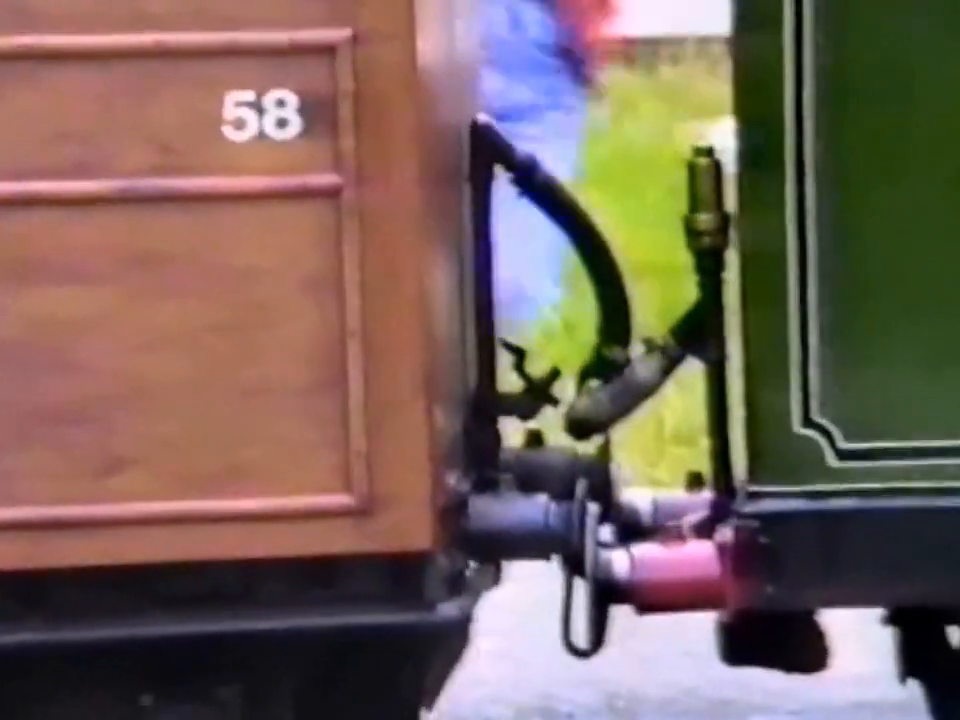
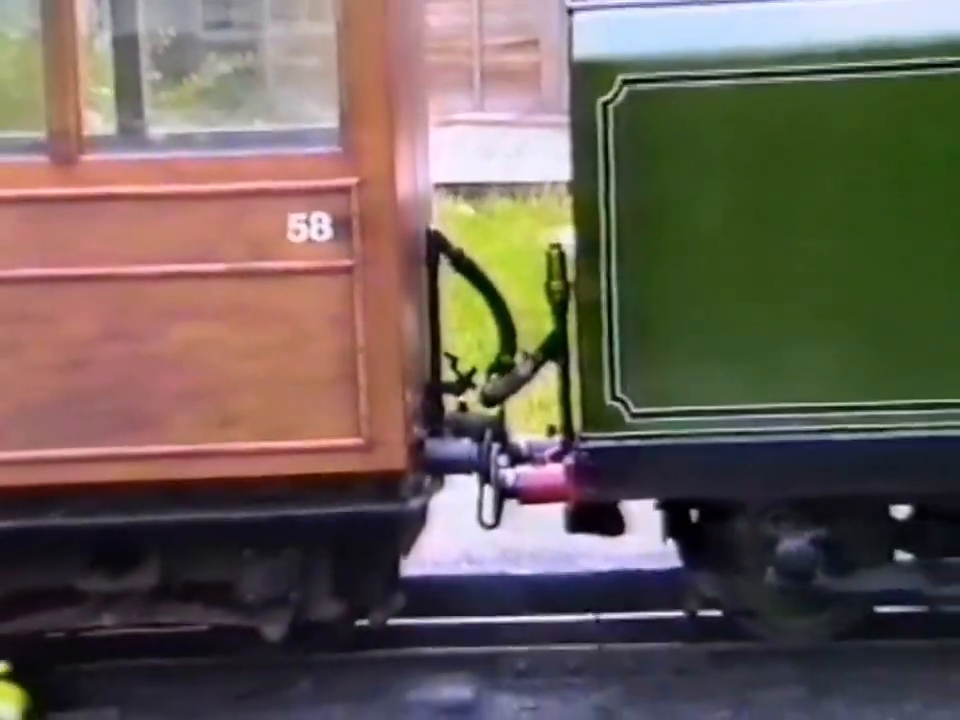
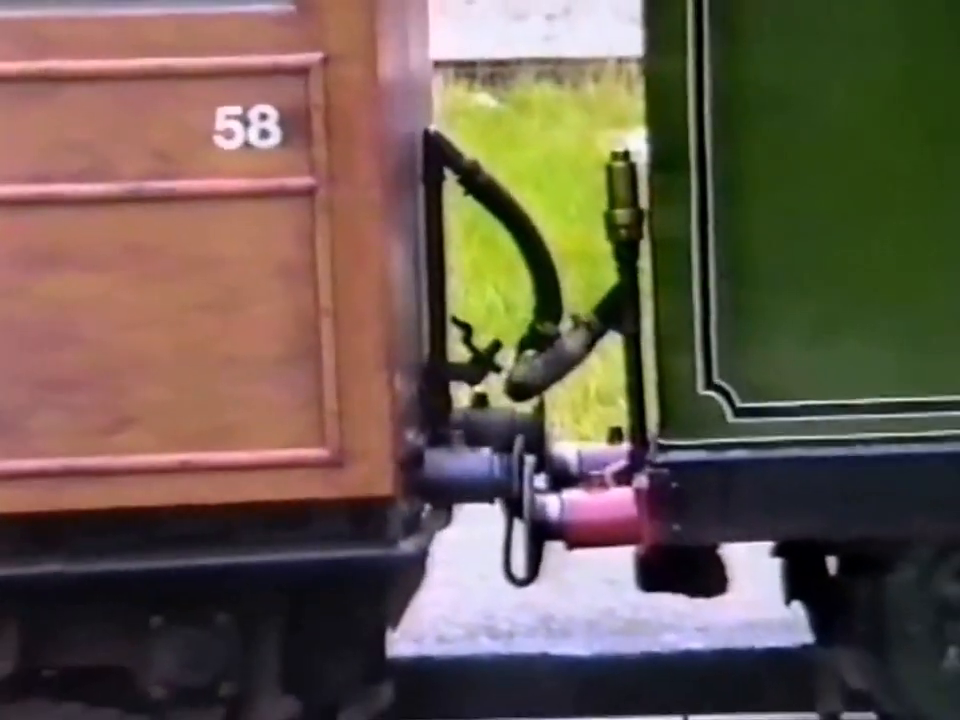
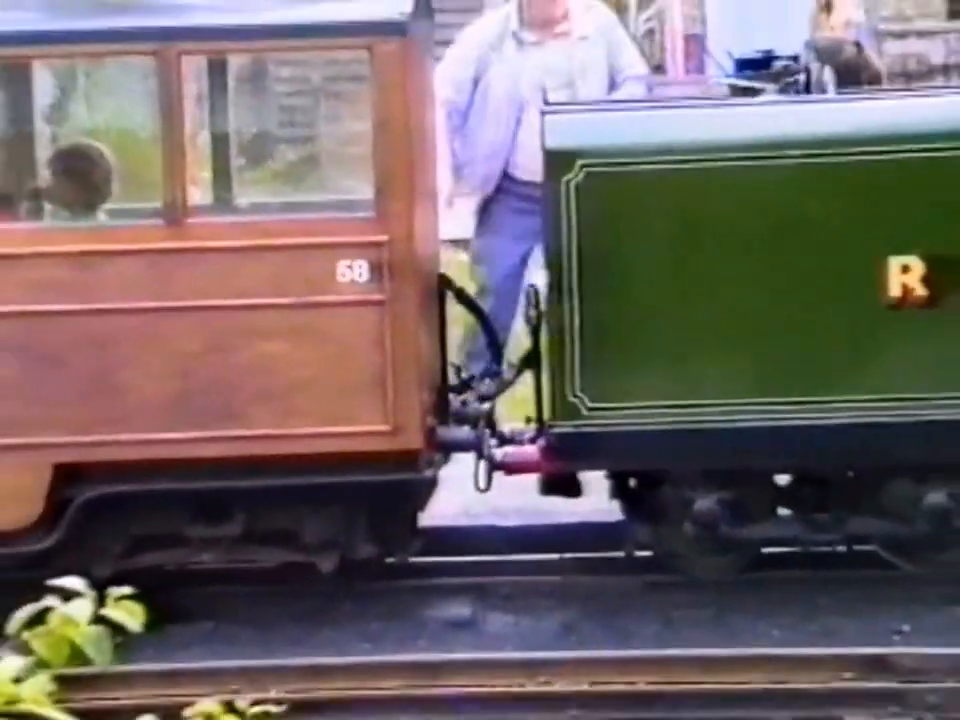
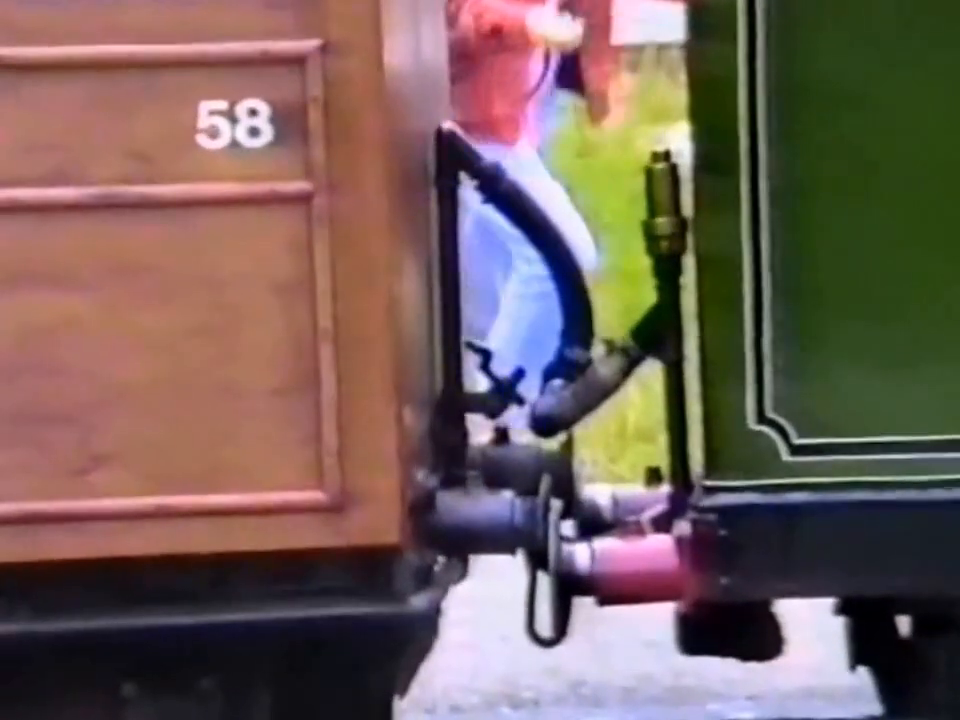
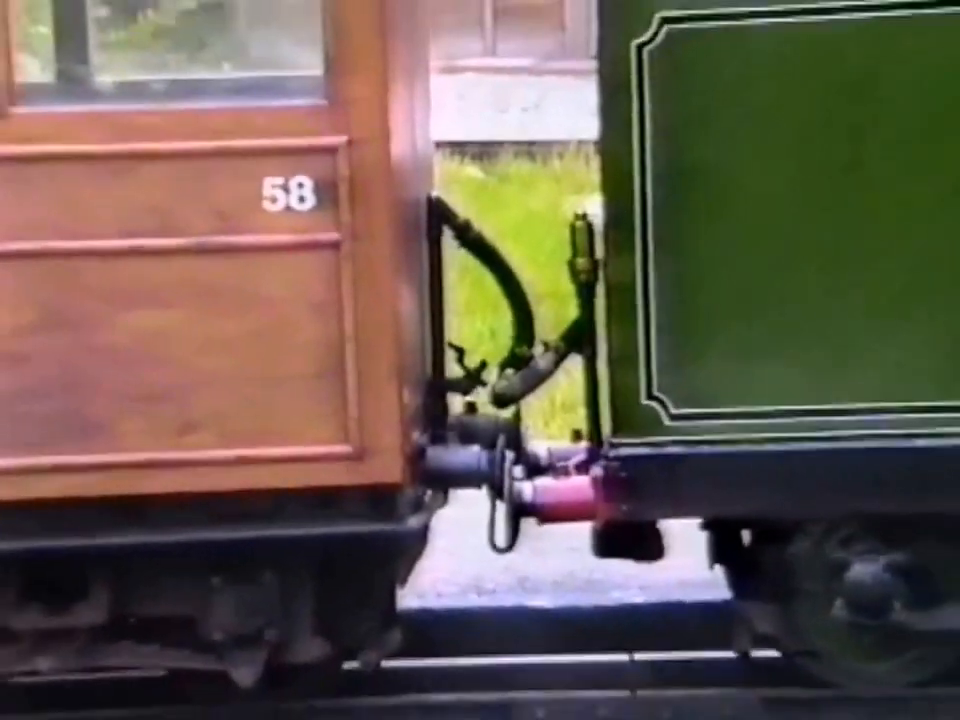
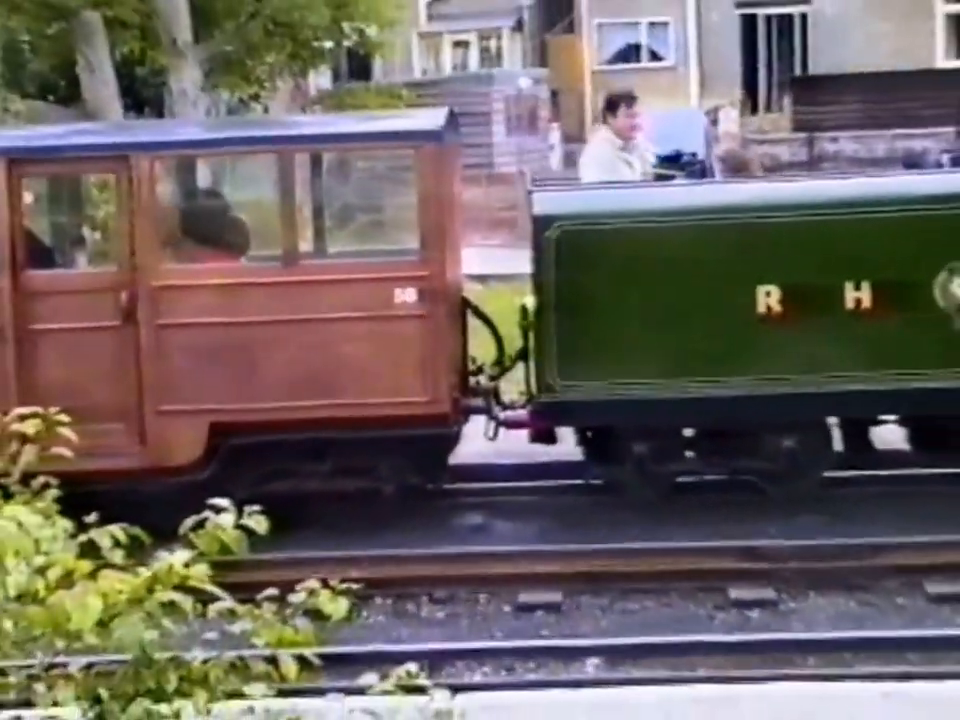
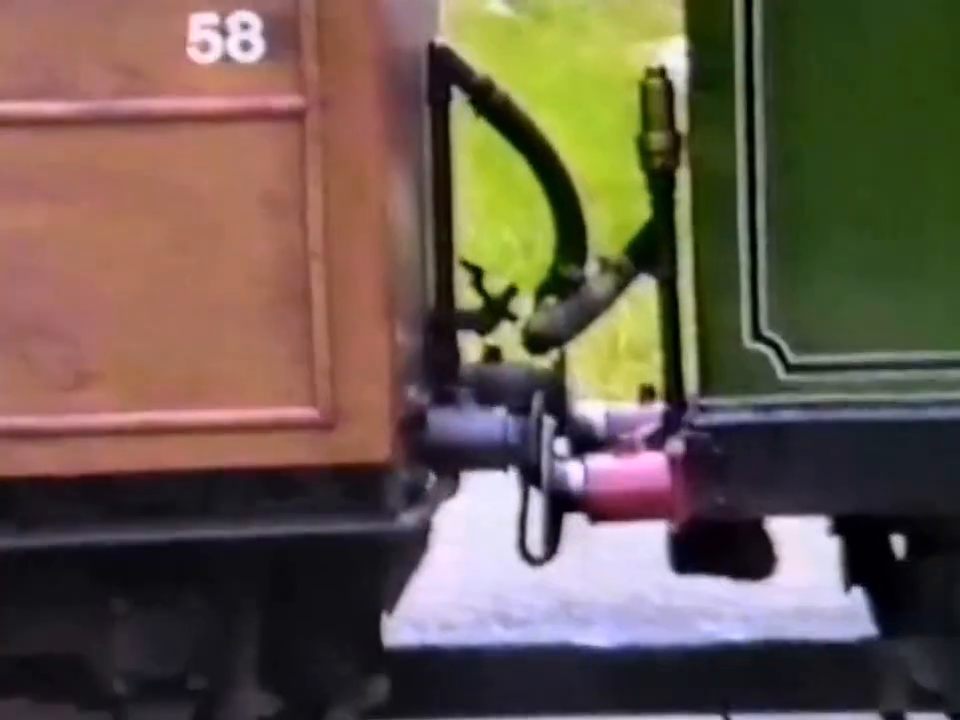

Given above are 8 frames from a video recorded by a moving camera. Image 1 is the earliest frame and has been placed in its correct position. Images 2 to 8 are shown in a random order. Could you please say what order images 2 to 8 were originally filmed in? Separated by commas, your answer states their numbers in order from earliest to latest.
8, 5, 3, 6, 2, 4, 7
